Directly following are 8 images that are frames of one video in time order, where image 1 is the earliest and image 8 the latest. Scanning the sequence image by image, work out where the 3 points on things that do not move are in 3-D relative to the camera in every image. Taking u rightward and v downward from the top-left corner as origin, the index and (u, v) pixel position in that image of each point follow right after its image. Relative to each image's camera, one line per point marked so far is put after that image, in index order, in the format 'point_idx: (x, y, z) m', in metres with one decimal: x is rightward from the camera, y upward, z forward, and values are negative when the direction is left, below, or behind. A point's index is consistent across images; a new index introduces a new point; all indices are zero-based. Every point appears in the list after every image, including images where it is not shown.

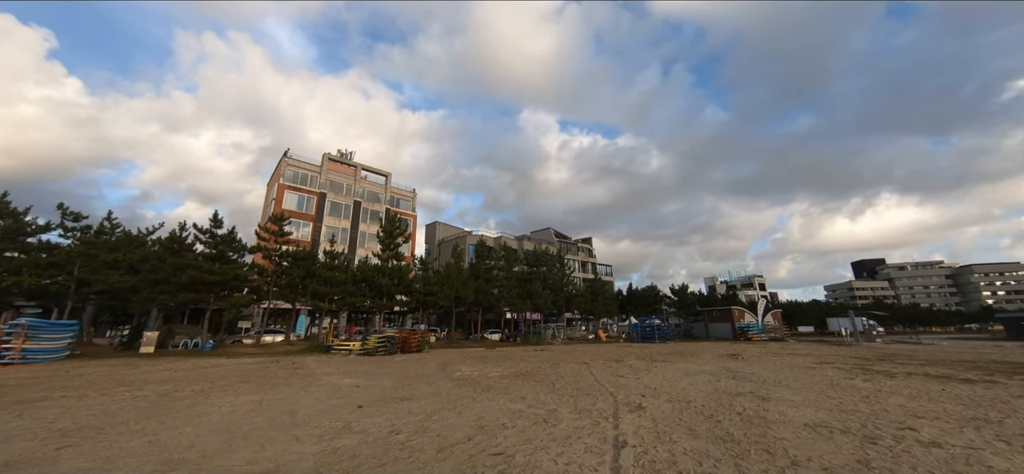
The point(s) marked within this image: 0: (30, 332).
0: (-21.0, -4.1, +14.4) m
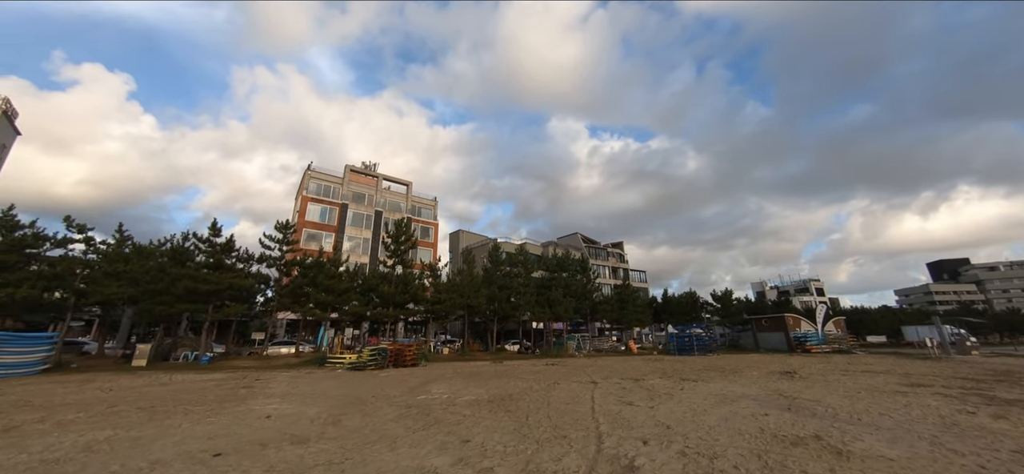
0: (-21.5, -4.4, +13.6) m
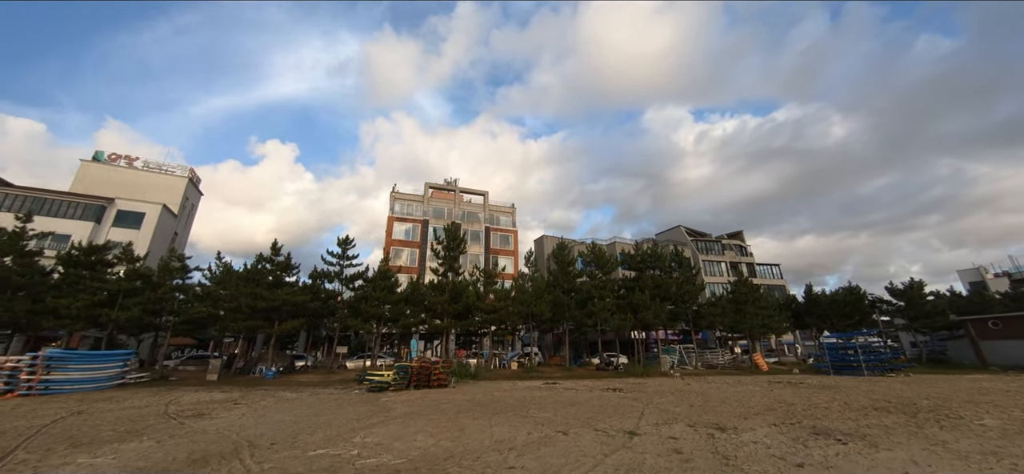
0: (-21.0, -5.7, +15.3) m
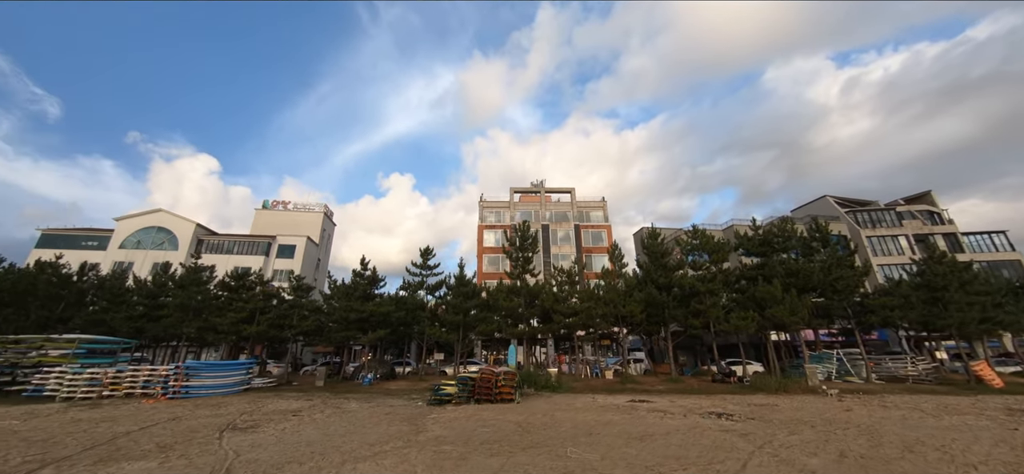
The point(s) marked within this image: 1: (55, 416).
0: (-17.8, -7.4, +18.6) m
1: (-17.9, -7.0, +13.4) m
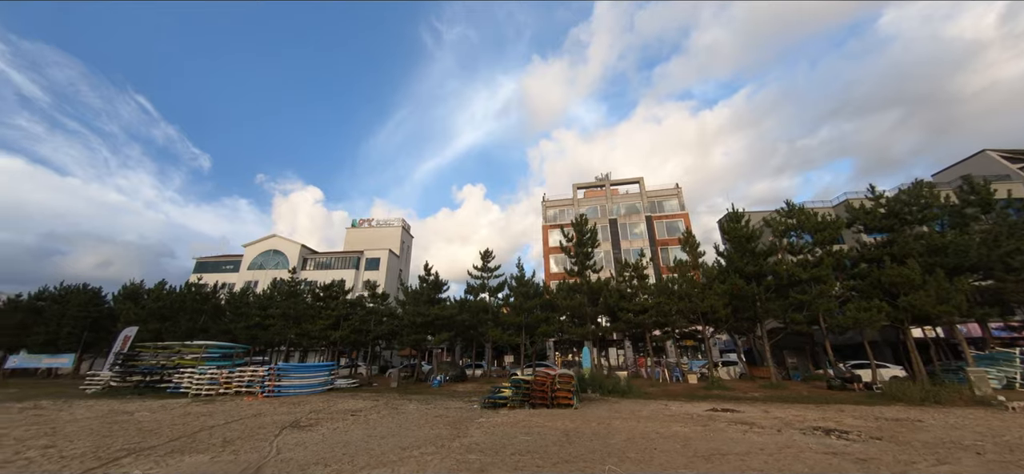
0: (-14.3, -8.4, +21.0) m
1: (-15.6, -8.0, +16.0) m
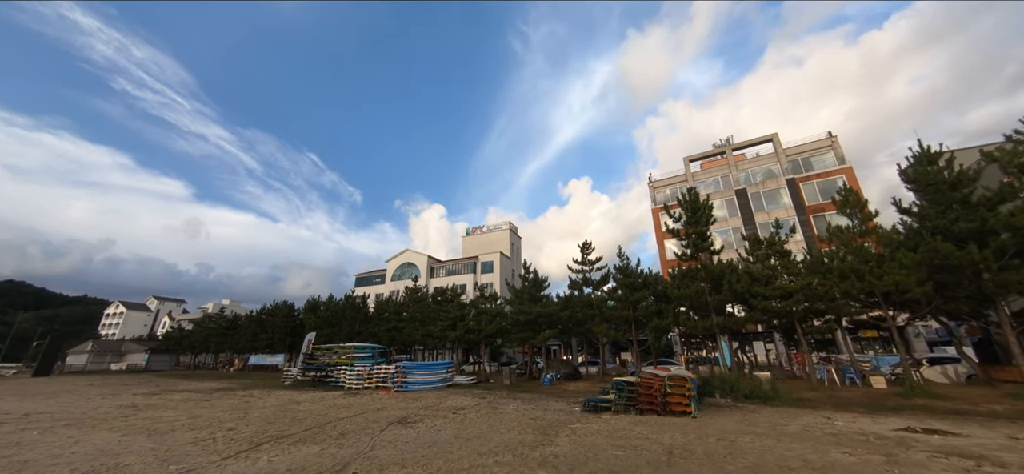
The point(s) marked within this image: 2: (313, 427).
0: (-7.4, -9.3, +23.7) m
1: (-10.3, -9.2, +19.3) m
2: (-6.8, -6.6, +11.9) m
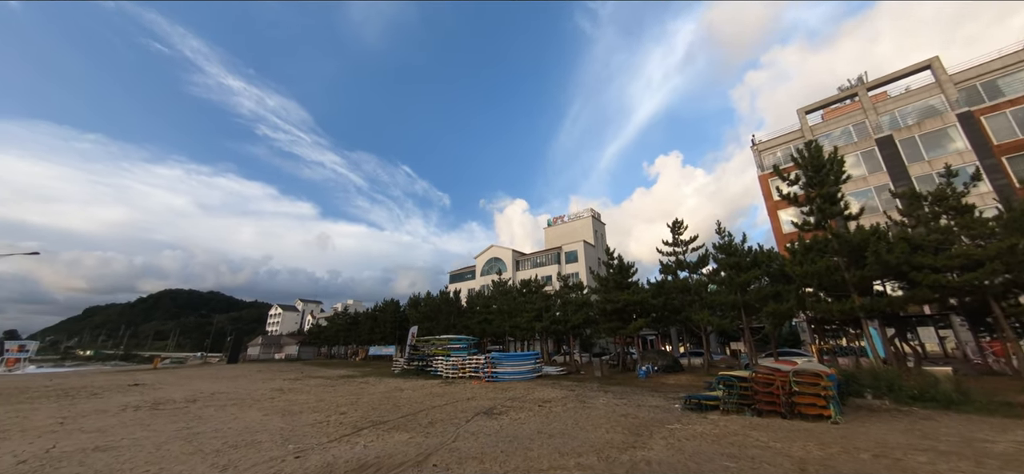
0: (-1.3, -8.8, +24.3) m
1: (-5.1, -9.1, +20.7) m
2: (-3.8, -6.5, +12.6) m
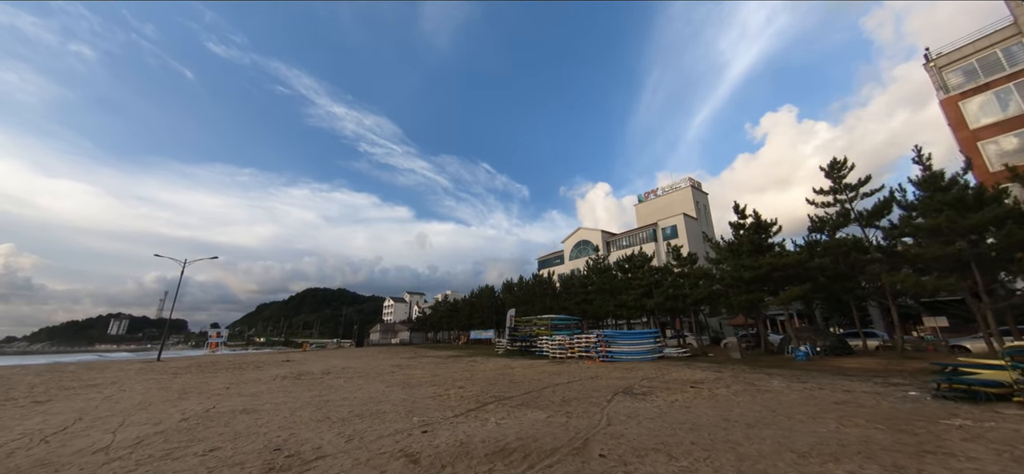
0: (+6.1, -6.5, +21.7) m
1: (+1.5, -7.3, +19.1) m
2: (+0.7, -4.9, +10.9) m
